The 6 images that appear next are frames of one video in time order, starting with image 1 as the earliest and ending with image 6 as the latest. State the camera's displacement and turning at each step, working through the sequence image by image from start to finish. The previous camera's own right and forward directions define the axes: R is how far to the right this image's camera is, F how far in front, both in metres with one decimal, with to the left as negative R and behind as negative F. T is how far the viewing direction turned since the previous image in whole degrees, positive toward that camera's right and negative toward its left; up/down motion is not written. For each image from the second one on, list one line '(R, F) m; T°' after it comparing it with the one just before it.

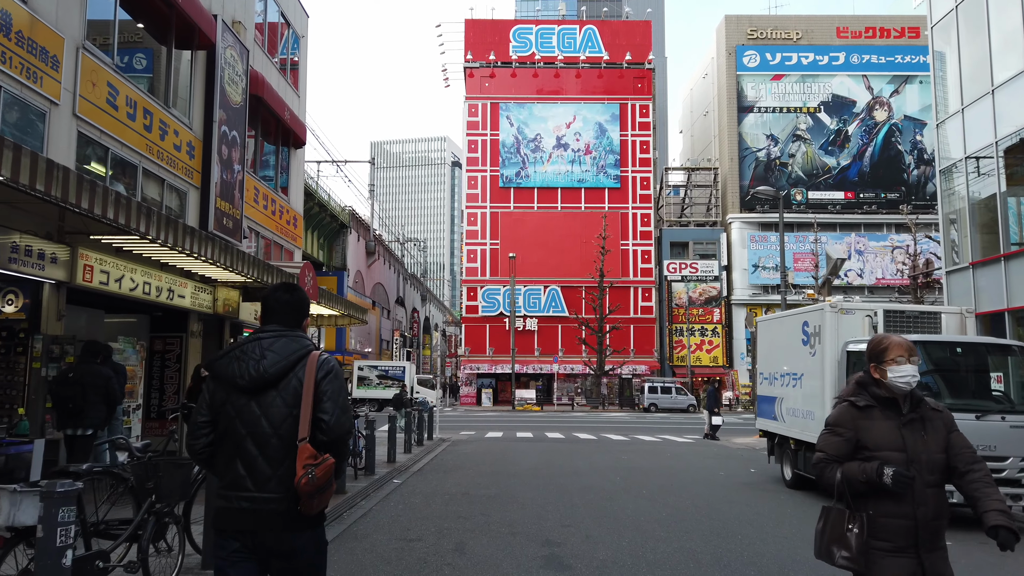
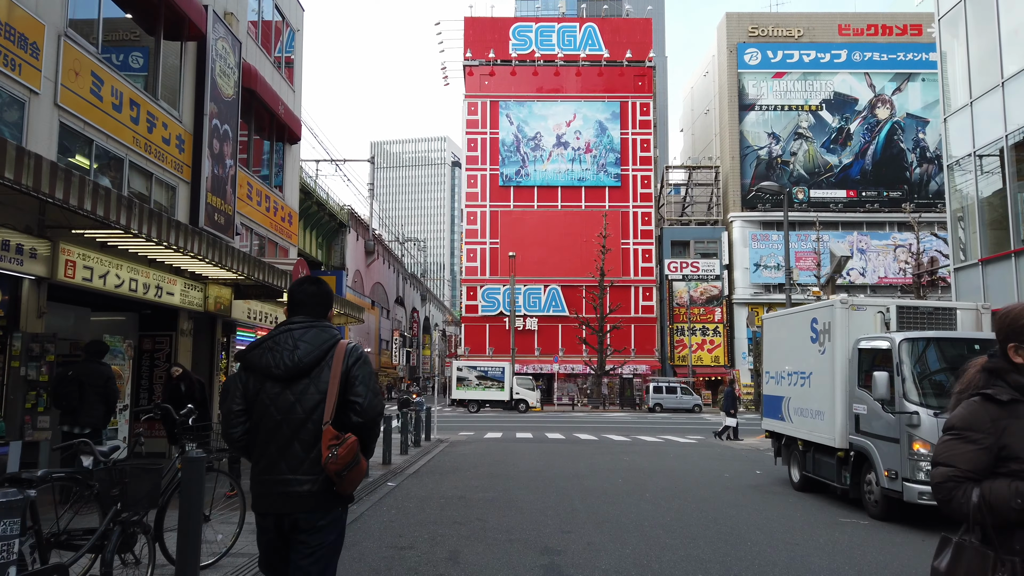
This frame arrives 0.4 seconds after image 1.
(0.0, +0.4) m; 0°
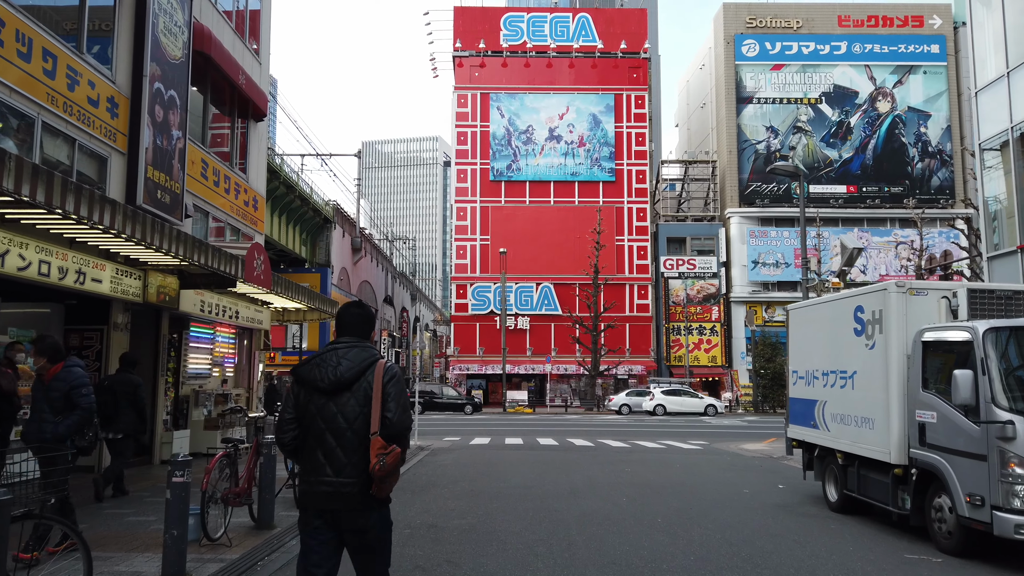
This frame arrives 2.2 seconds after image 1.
(+0.1, +1.9) m; +1°
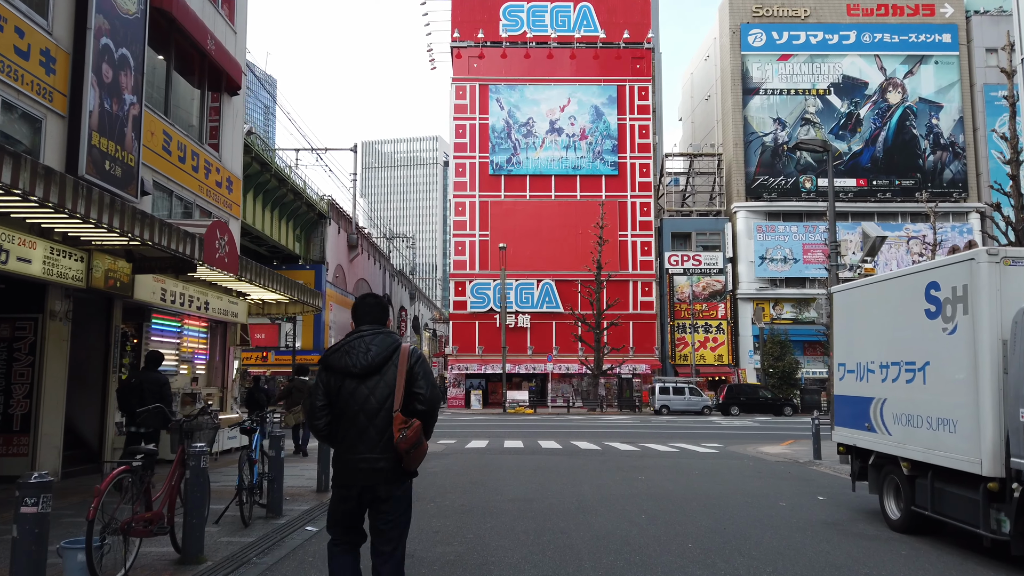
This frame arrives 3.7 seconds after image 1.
(0.0, +1.7) m; 0°
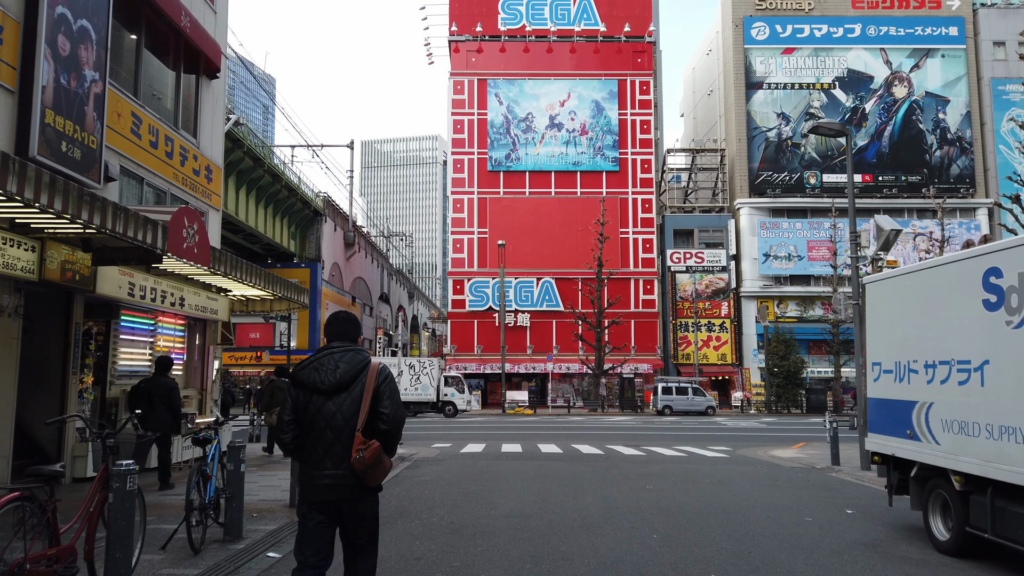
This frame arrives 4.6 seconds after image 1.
(+0.1, +1.0) m; 0°
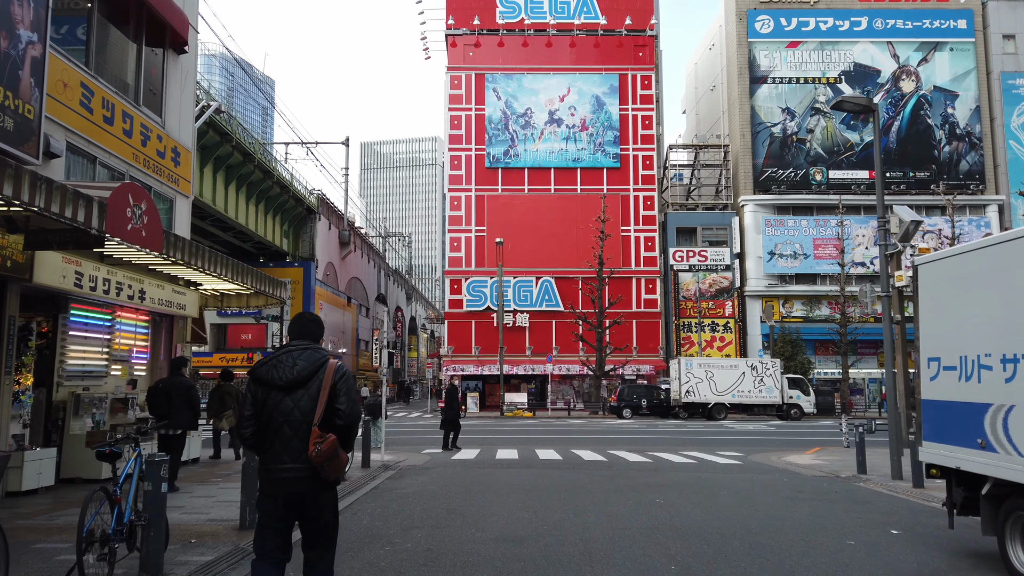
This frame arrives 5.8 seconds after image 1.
(+0.1, +1.3) m; 0°
